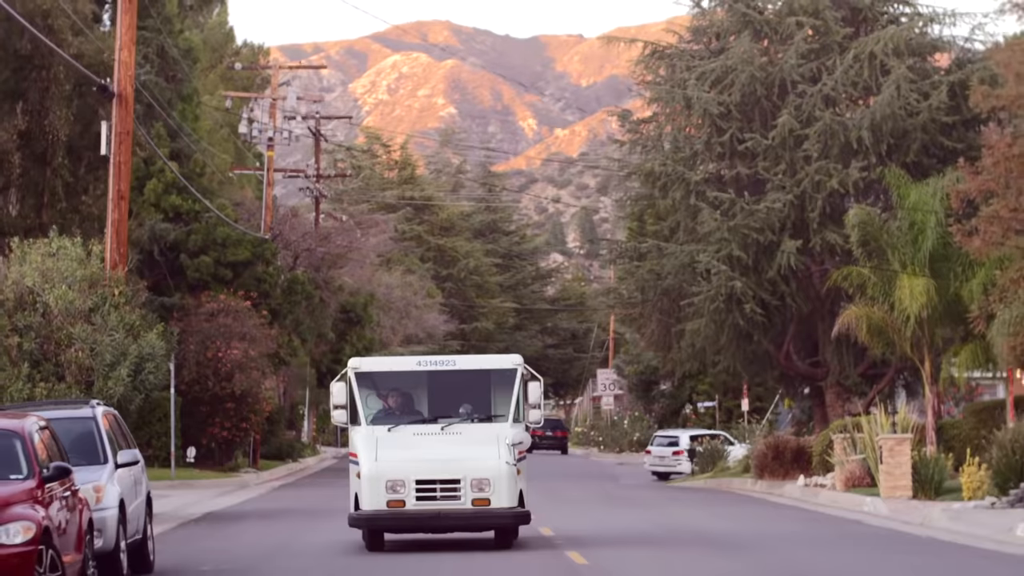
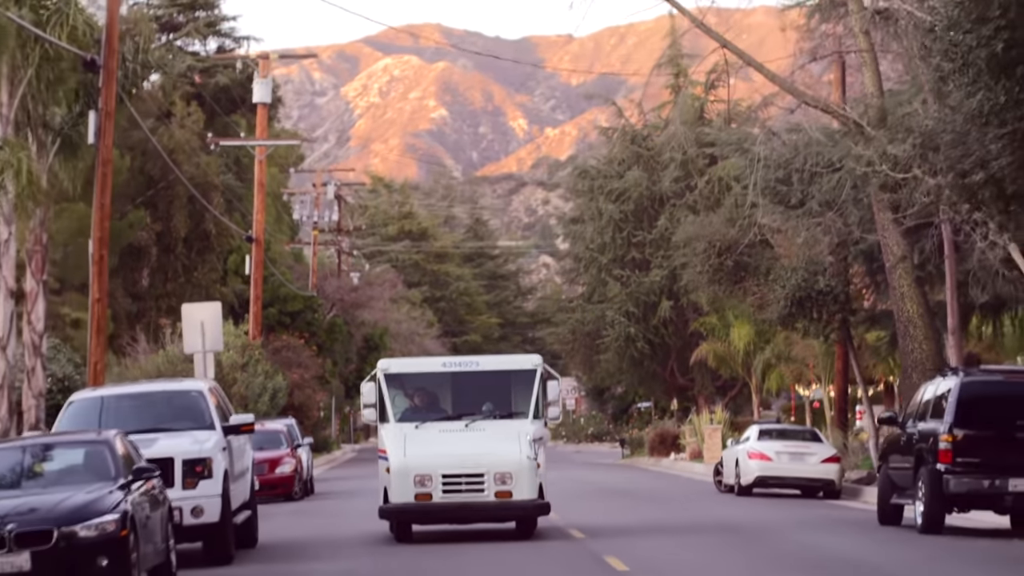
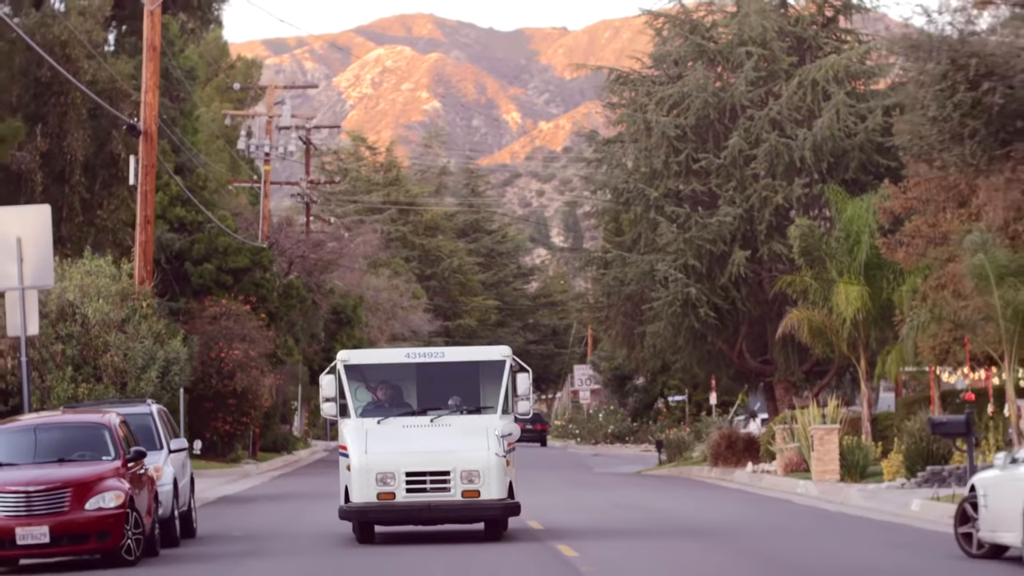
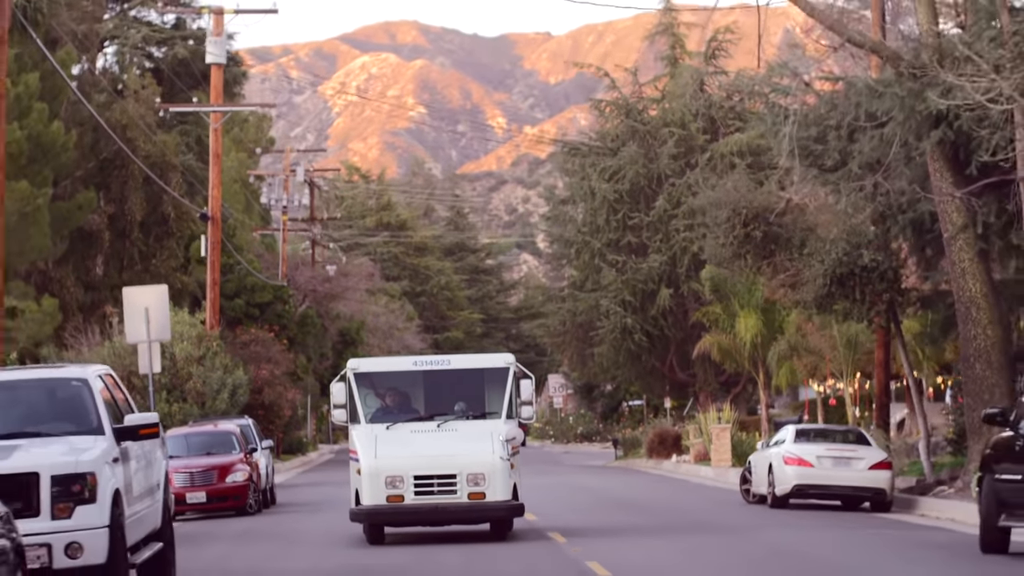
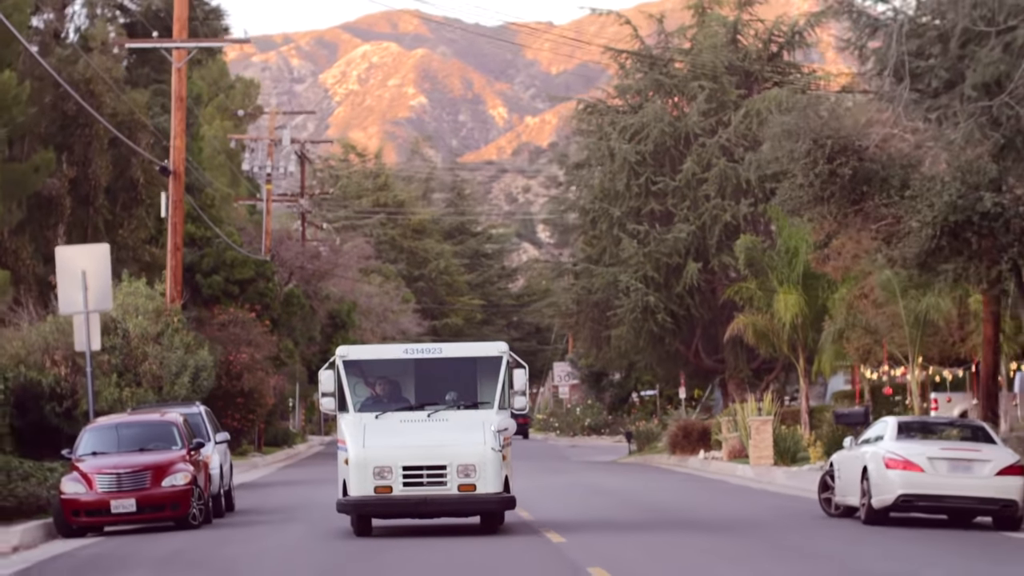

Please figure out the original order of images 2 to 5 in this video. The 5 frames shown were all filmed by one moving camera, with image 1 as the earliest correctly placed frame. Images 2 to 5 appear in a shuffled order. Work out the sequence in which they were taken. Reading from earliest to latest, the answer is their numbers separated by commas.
3, 5, 4, 2
